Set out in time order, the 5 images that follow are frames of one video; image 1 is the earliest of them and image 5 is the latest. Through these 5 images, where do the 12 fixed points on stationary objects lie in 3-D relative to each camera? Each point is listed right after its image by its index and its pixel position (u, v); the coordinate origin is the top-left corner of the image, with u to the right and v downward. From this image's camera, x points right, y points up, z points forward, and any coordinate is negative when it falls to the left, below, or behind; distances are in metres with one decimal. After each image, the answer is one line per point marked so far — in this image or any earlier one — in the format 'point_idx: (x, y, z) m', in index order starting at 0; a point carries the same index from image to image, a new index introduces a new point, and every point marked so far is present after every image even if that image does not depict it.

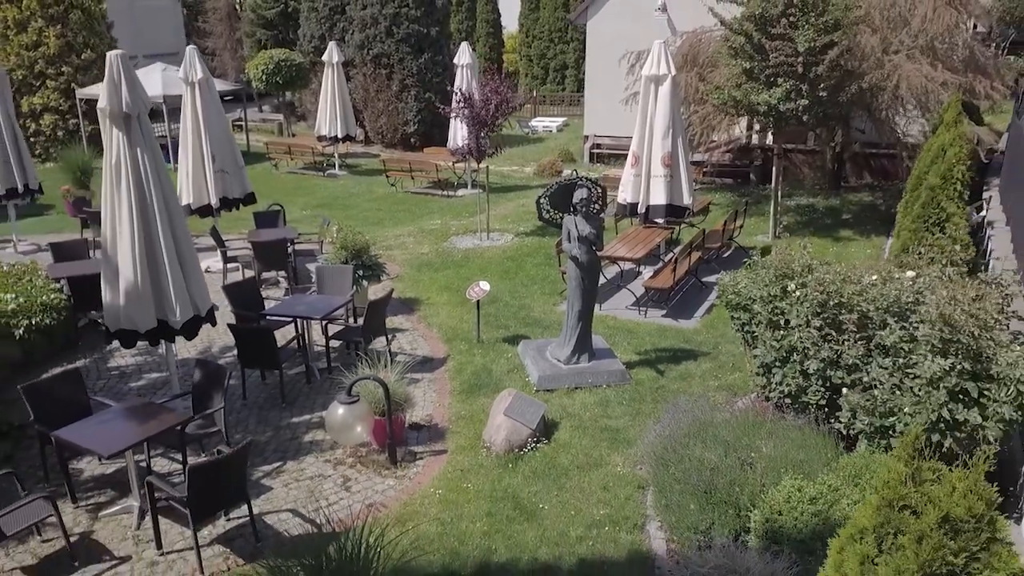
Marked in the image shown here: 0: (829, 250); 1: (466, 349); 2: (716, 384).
0: (+4.2, +0.4, +10.1) m
1: (-0.5, -0.6, +7.6) m
2: (+1.8, -0.8, +6.6) m
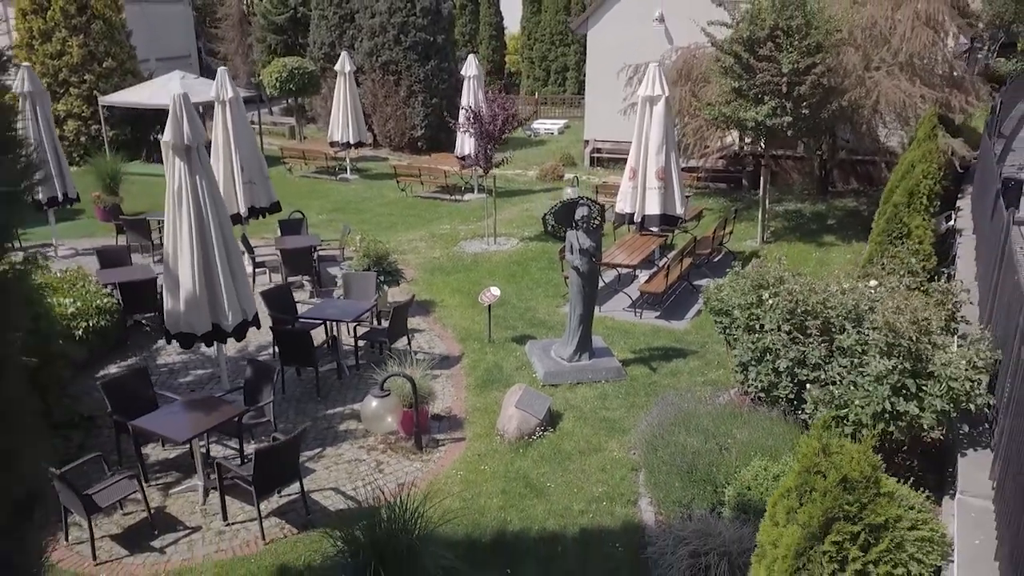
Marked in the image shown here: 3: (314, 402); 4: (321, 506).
0: (+4.3, +0.4, +11.0) m
1: (-0.4, -0.7, +8.5) m
2: (+1.9, -0.9, +7.5) m
3: (-1.9, -1.1, +7.3) m
4: (-1.4, -1.7, +5.8) m
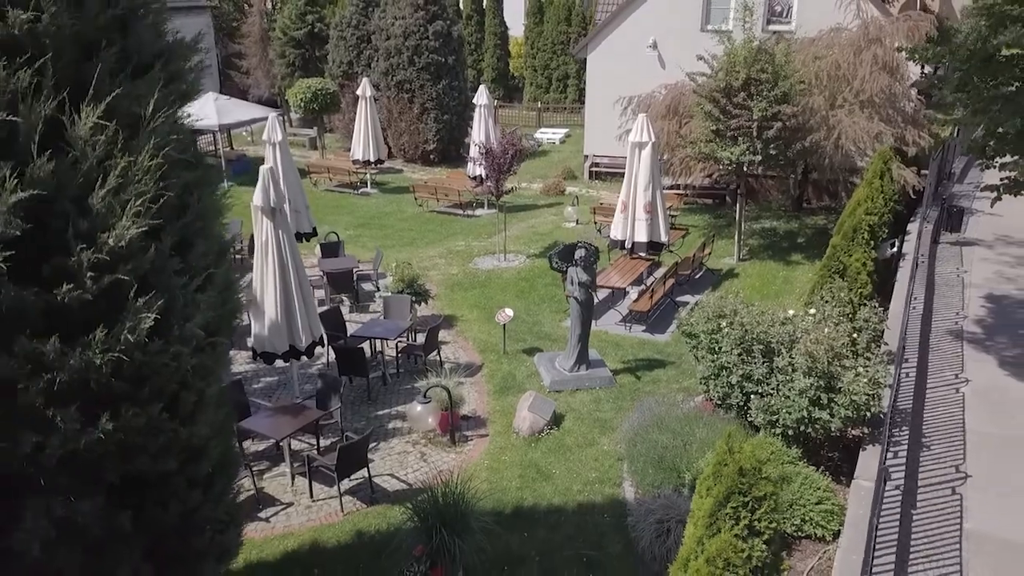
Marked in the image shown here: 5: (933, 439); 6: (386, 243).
0: (+4.4, +0.2, +12.8) m
1: (-0.2, -1.0, +10.3) m
2: (+2.0, -1.2, +9.3) m
3: (-1.8, -1.4, +9.1) m
4: (-1.3, -2.0, +7.6) m
5: (+4.3, -1.6, +7.8) m
6: (-2.6, +0.9, +15.8) m
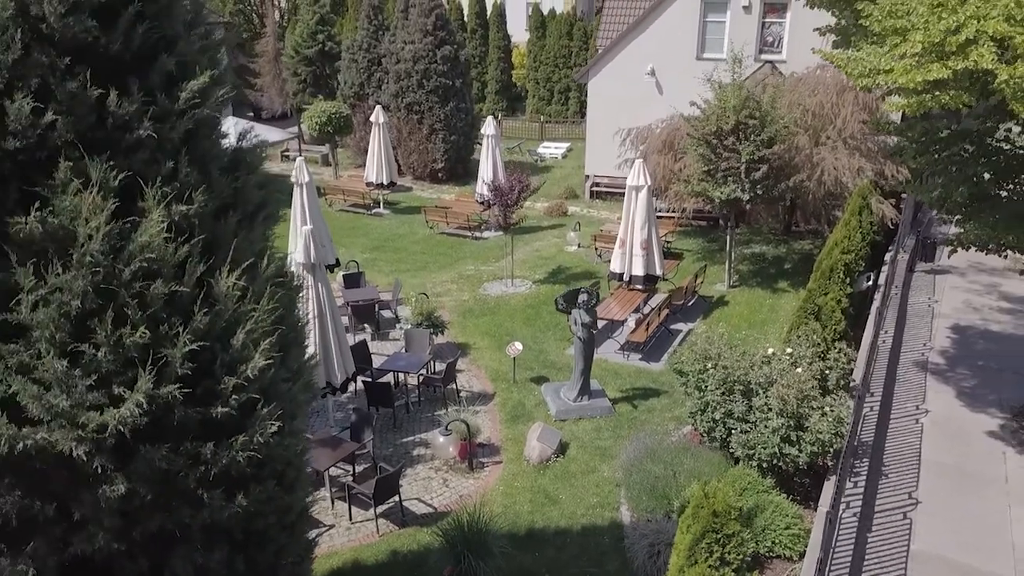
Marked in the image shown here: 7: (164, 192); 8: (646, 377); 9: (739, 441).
0: (+4.6, -0.3, +13.9) m
1: (-0.1, -1.5, +11.4) m
2: (+2.2, -1.8, +10.4) m
3: (-1.6, -2.0, +10.3) m
4: (-1.2, -2.6, +8.7) m
5: (+4.5, -2.1, +9.0) m
6: (-2.5, +0.5, +16.9) m
7: (-1.9, +0.5, +4.1) m
8: (+2.1, -1.4, +11.7) m
9: (+2.6, -1.7, +8.6) m
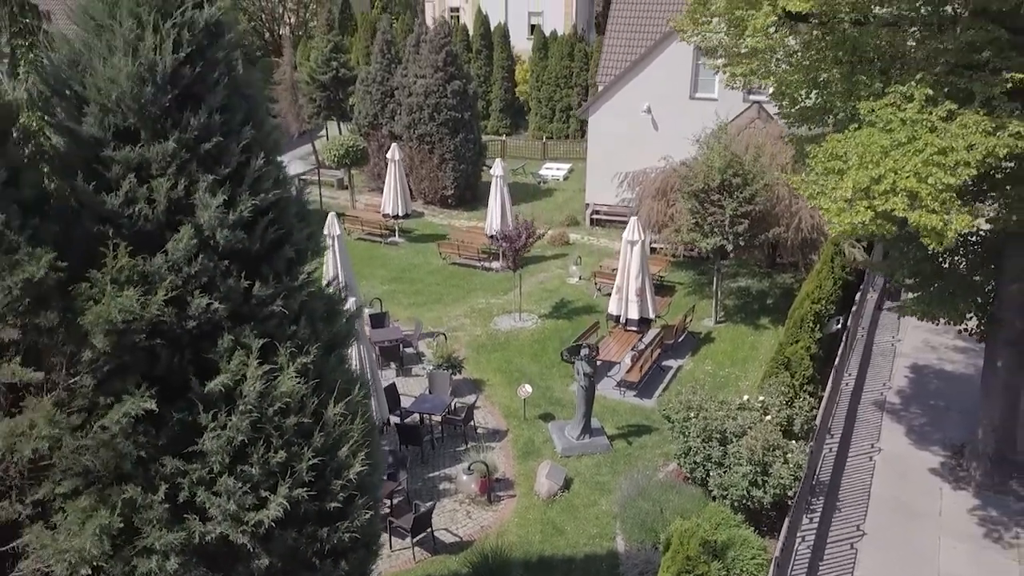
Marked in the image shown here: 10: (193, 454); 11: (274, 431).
0: (+4.7, -1.2, +15.6) m
1: (+0.1, -2.4, +13.1) m
2: (+2.3, -2.6, +12.1) m
3: (-1.4, -2.8, +12.0) m
4: (-1.0, -3.5, +10.4) m
5: (+4.7, -3.0, +10.7) m
6: (-2.3, -0.3, +18.5) m
7: (-1.7, -0.5, +5.8) m
8: (+2.2, -2.2, +13.4) m
9: (+2.8, -2.6, +10.3) m
10: (-2.3, -1.2, +5.5) m
11: (-1.7, -1.0, +5.5) m
